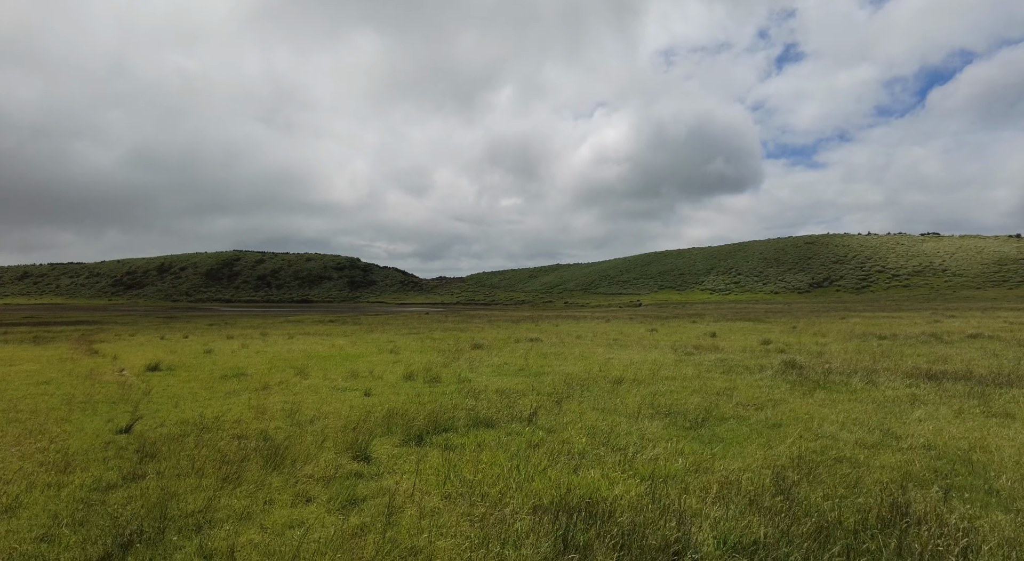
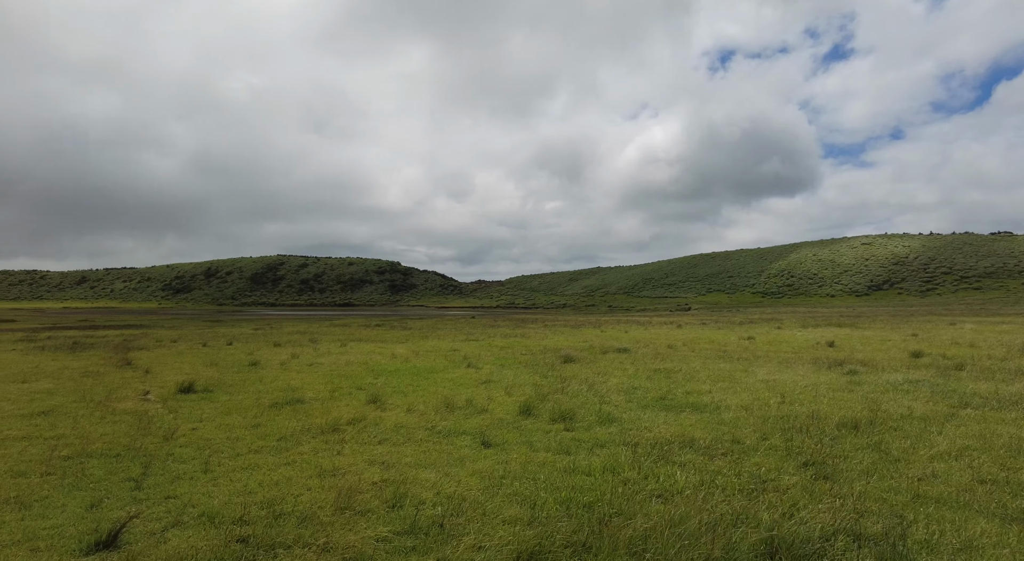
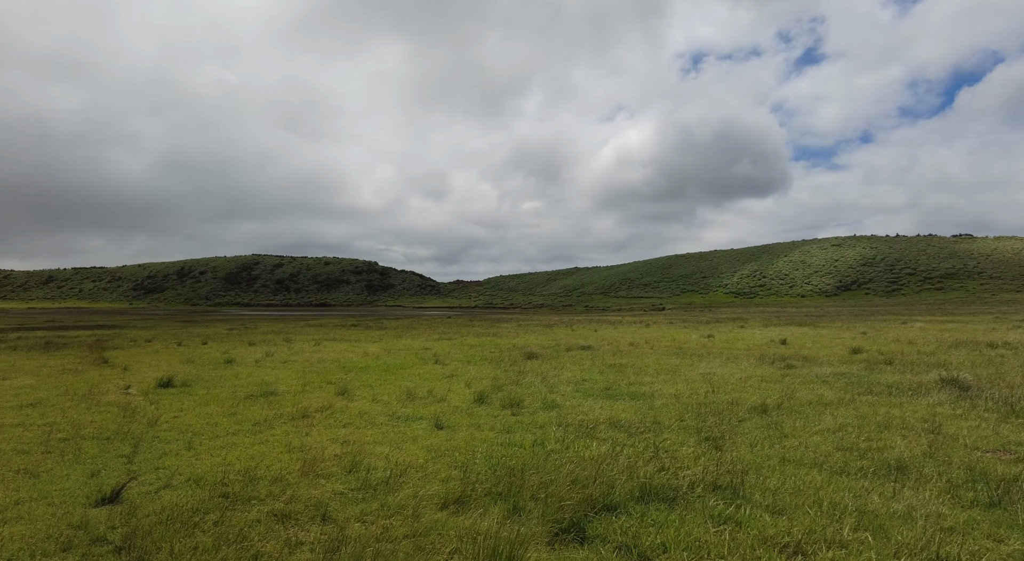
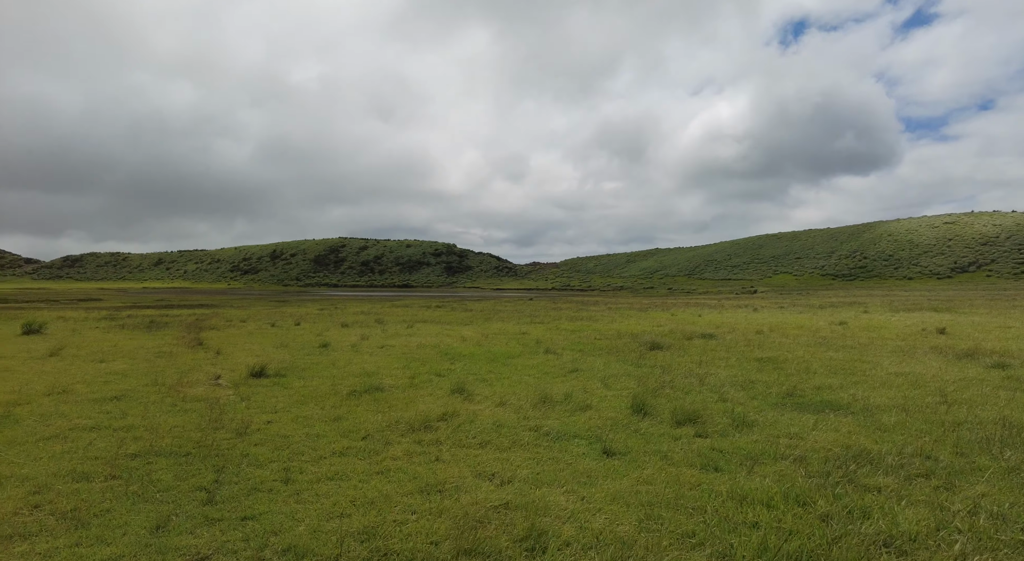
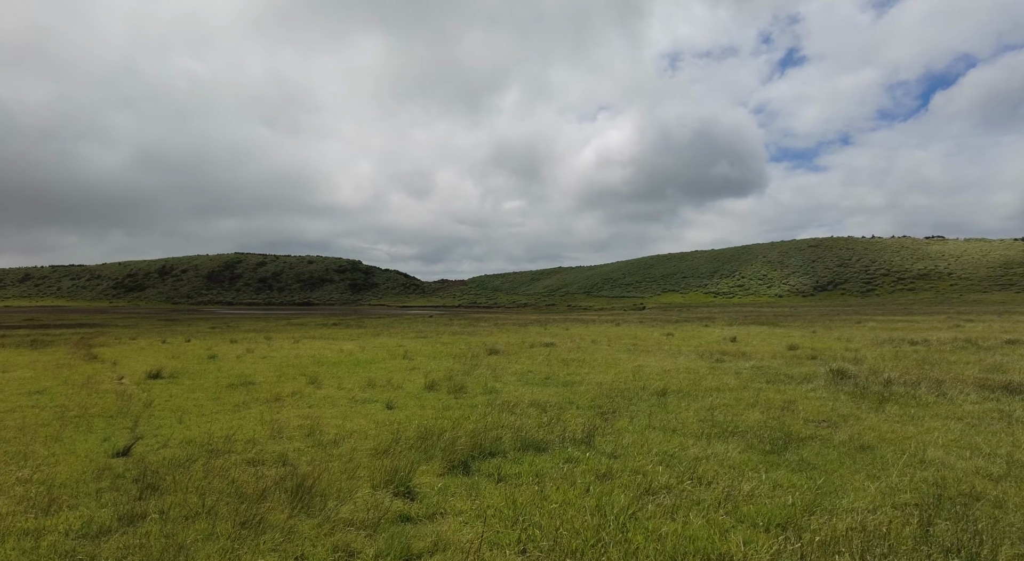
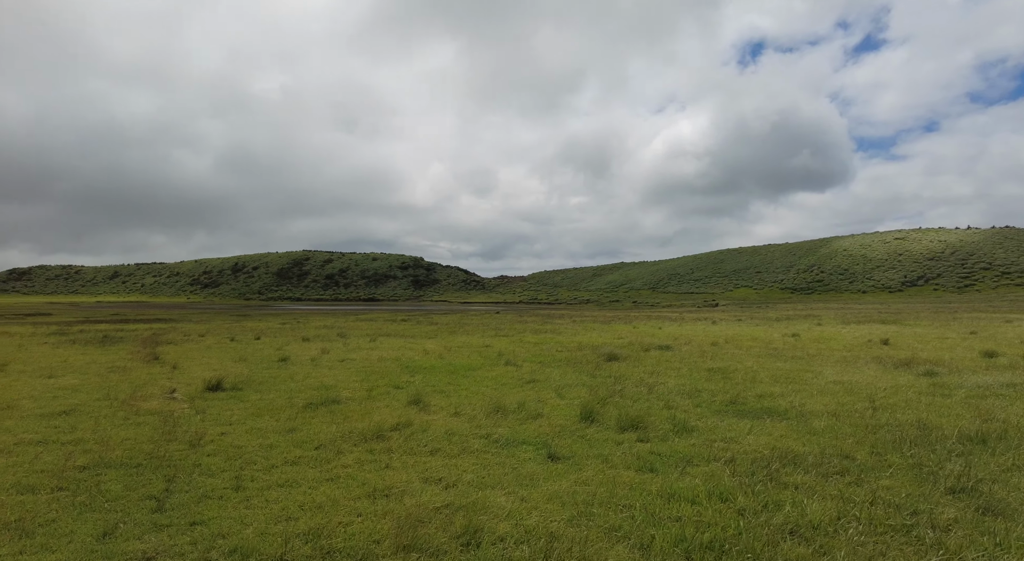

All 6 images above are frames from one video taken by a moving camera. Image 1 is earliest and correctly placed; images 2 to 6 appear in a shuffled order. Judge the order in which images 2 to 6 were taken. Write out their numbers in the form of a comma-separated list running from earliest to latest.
5, 3, 2, 6, 4
